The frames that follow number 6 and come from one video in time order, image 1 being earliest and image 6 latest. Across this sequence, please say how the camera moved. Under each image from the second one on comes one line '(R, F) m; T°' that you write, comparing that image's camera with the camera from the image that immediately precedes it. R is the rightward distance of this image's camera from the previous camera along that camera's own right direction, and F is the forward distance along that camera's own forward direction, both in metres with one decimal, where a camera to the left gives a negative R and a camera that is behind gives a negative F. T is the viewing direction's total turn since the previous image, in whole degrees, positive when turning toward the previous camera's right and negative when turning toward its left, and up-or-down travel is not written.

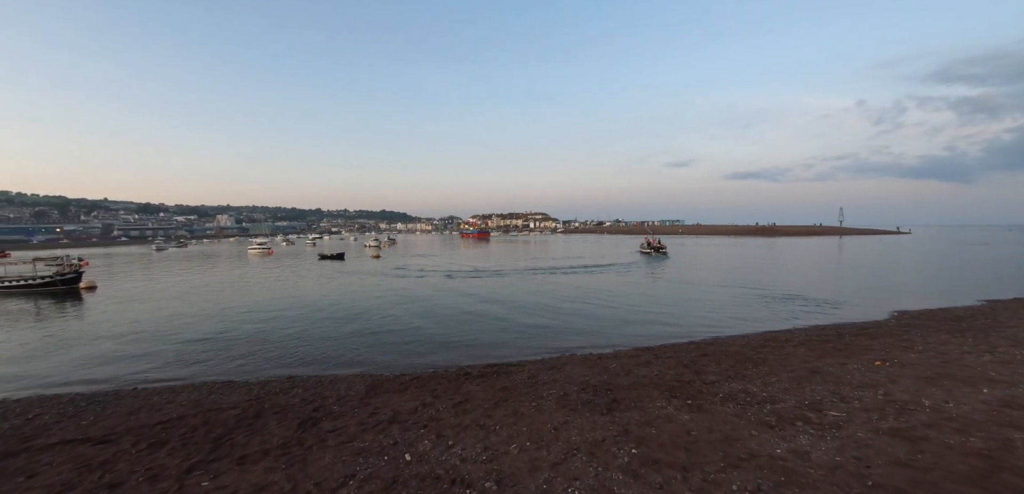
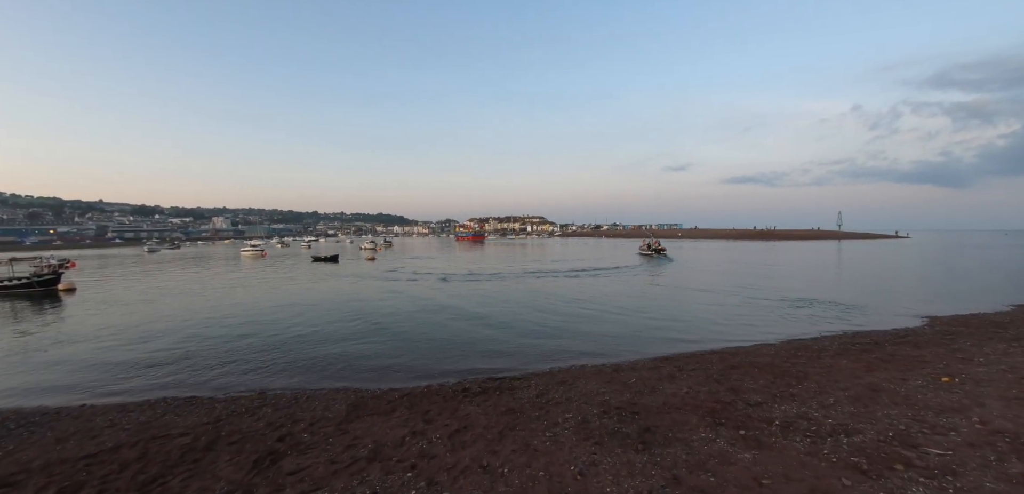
(-0.2, +1.4) m; 0°
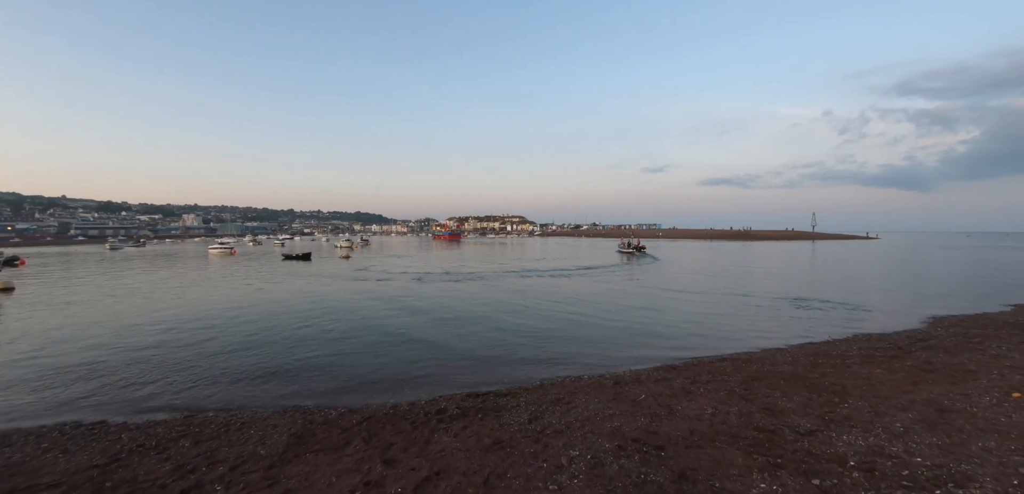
(-0.1, +1.7) m; +2°
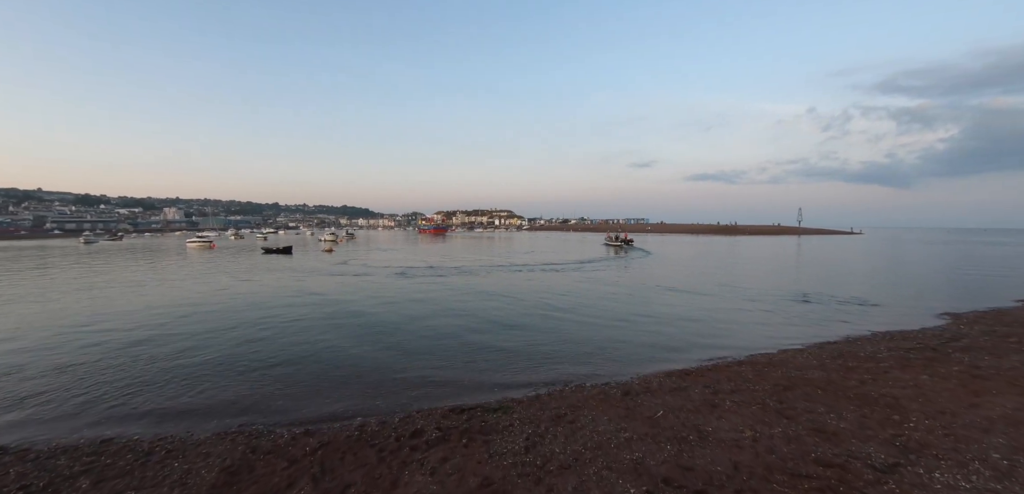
(-0.1, +1.4) m; +1°
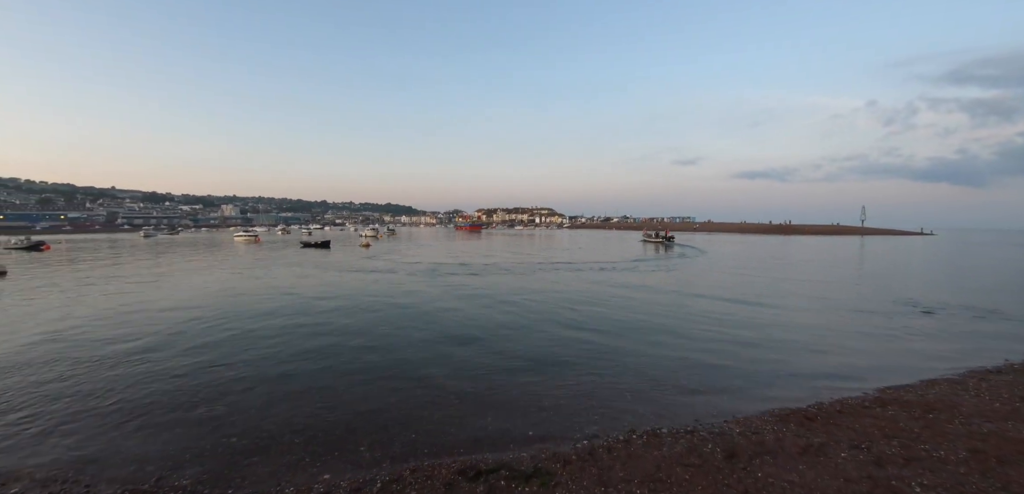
(-0.1, +2.5) m; -5°
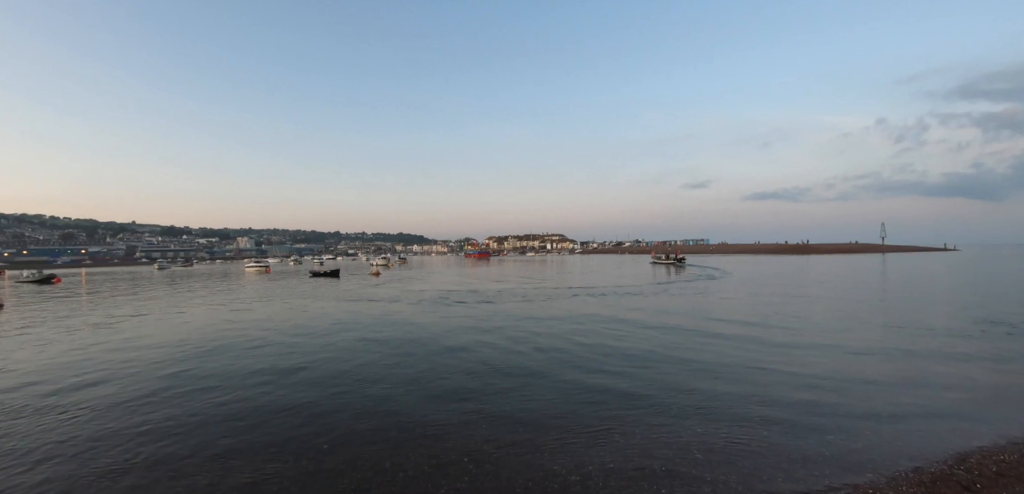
(-0.2, +1.5) m; -1°
